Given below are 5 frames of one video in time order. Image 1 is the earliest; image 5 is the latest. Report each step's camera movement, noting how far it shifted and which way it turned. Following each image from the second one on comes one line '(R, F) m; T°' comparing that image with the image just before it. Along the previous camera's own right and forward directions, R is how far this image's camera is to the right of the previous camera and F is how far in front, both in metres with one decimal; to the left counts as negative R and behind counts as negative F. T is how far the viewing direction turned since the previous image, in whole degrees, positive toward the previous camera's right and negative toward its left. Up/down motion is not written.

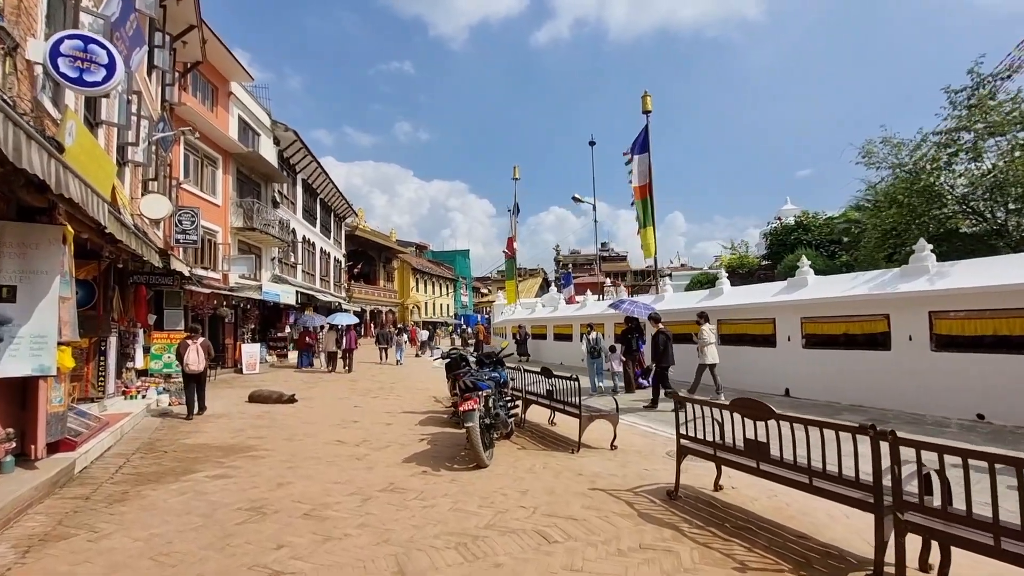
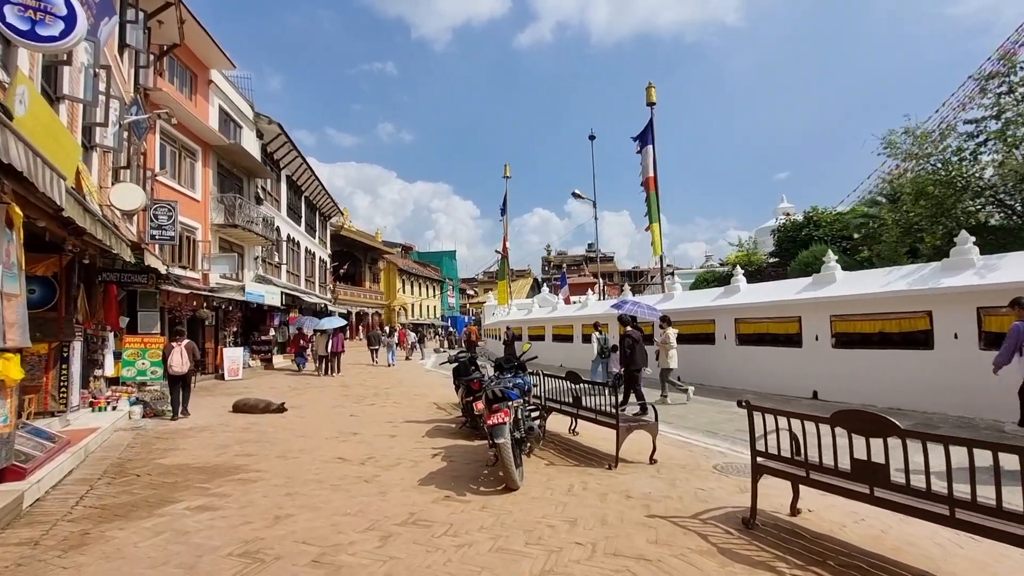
(-0.6, +0.9) m; +2°
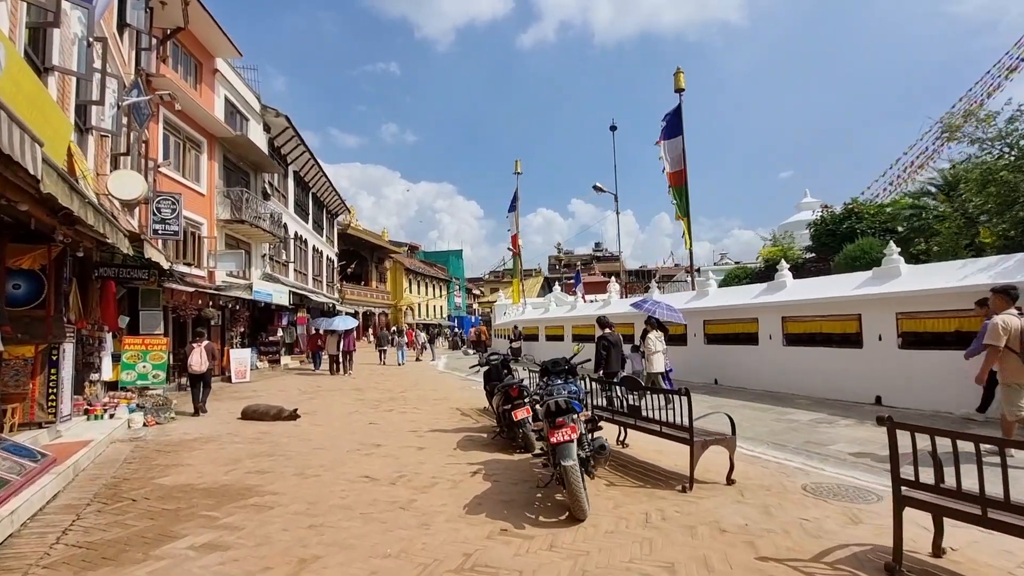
(-0.6, +0.9) m; 0°
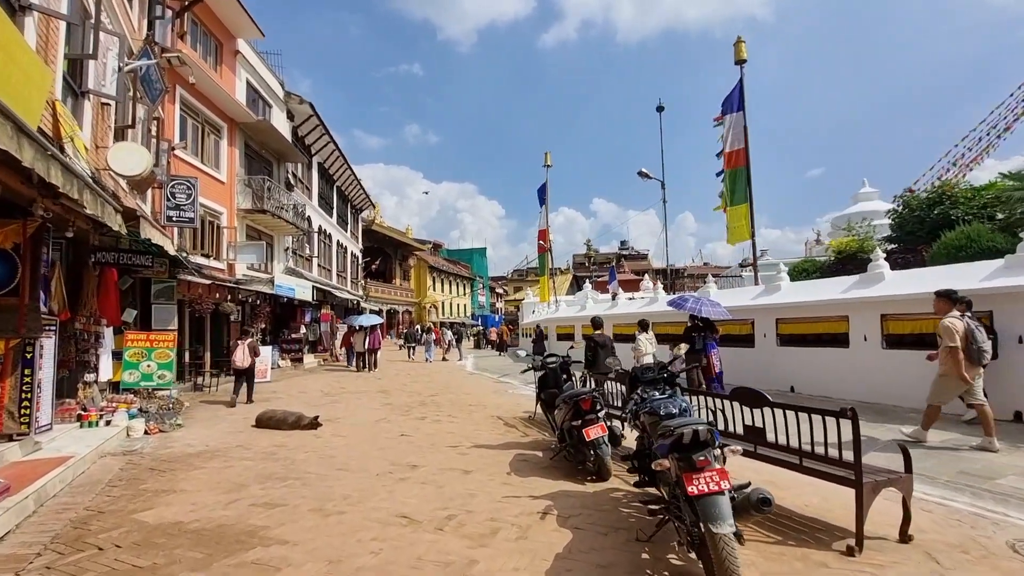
(-0.6, +1.5) m; -2°
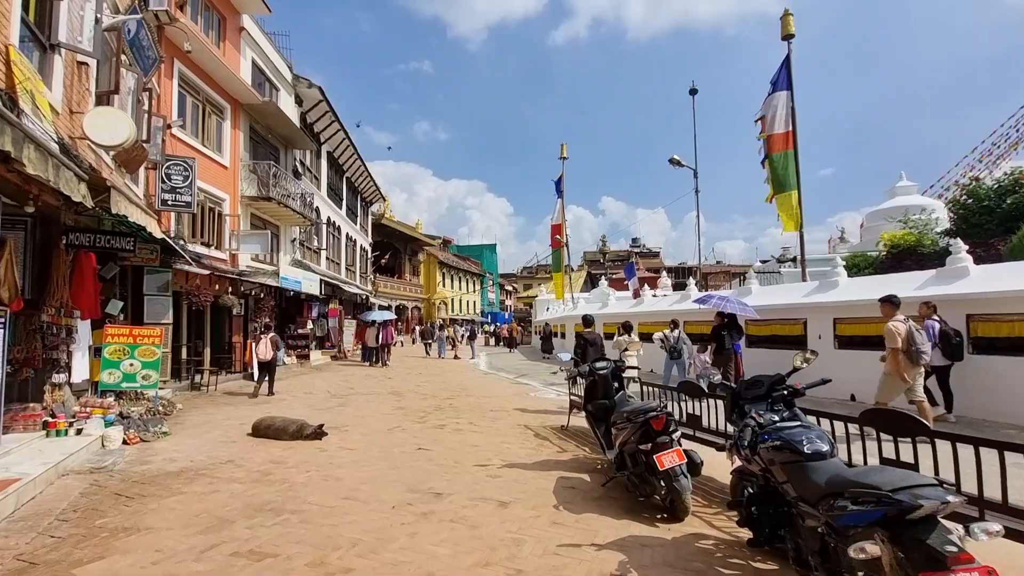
(-0.4, +1.2) m; -1°
